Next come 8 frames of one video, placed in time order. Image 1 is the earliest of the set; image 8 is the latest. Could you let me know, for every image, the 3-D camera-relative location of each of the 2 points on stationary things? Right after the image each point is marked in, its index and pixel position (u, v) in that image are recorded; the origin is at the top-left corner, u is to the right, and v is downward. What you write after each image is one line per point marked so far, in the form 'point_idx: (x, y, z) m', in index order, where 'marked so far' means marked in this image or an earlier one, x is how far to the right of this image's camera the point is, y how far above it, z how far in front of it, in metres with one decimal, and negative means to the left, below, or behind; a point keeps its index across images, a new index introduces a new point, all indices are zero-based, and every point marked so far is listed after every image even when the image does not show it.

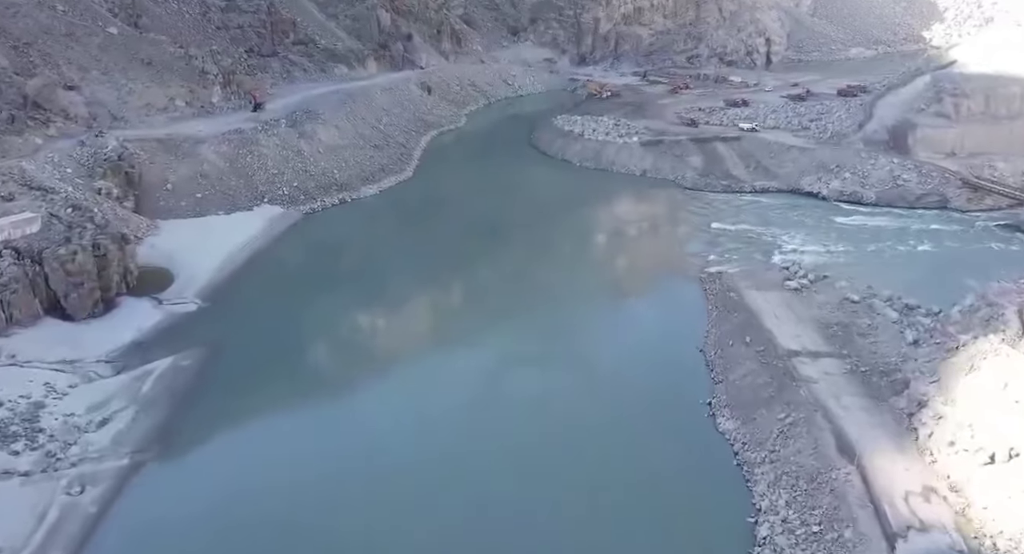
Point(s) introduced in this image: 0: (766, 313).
0: (+6.3, -0.9, +19.8) m
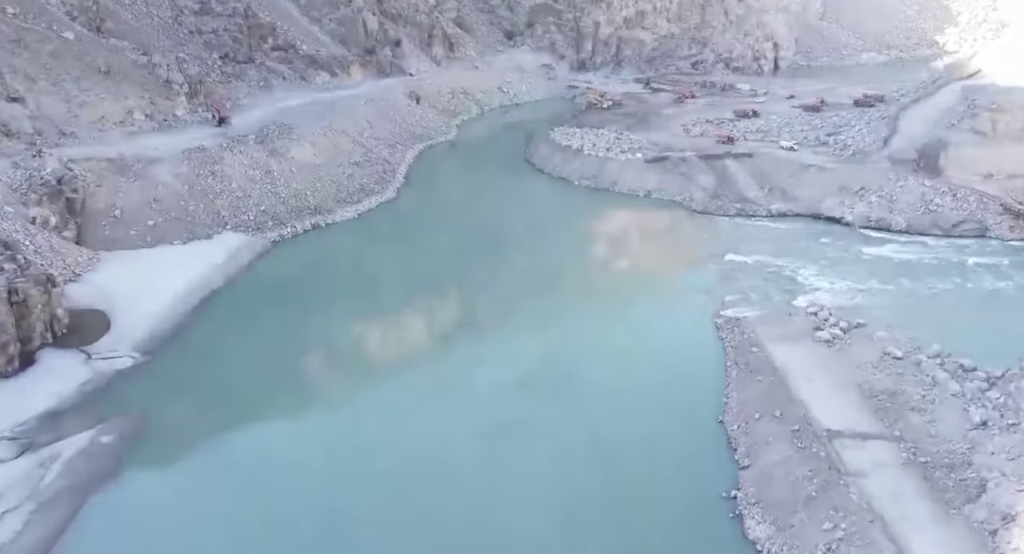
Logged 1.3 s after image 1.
0: (+6.0, -2.1, +16.8) m
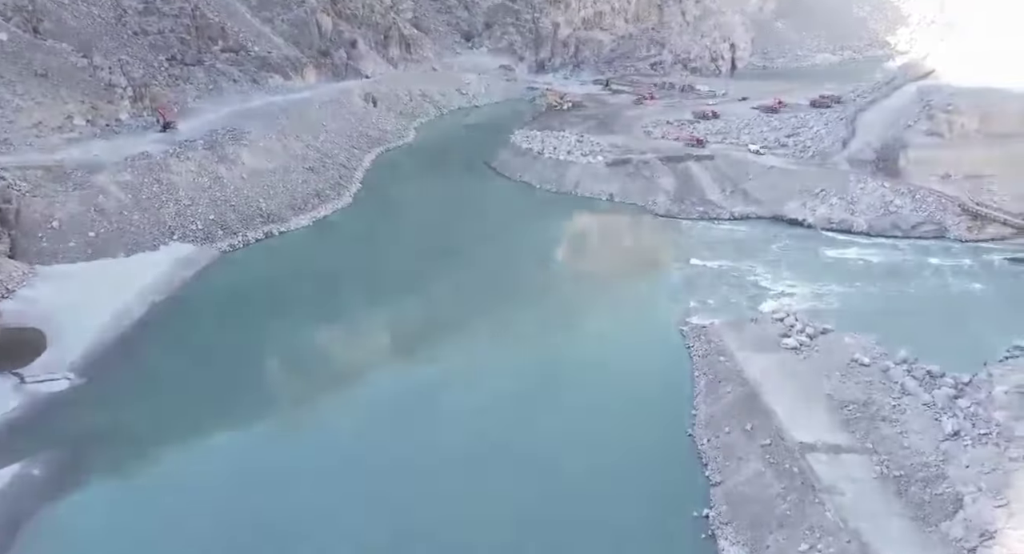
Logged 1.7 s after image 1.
0: (+5.3, -2.3, +16.4) m
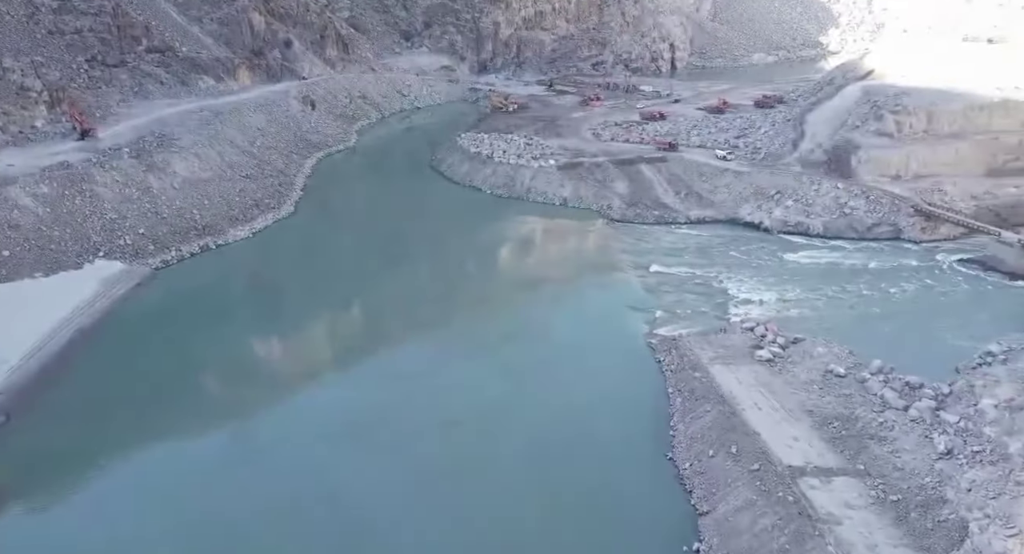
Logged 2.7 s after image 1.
0: (+4.6, -2.5, +15.7) m
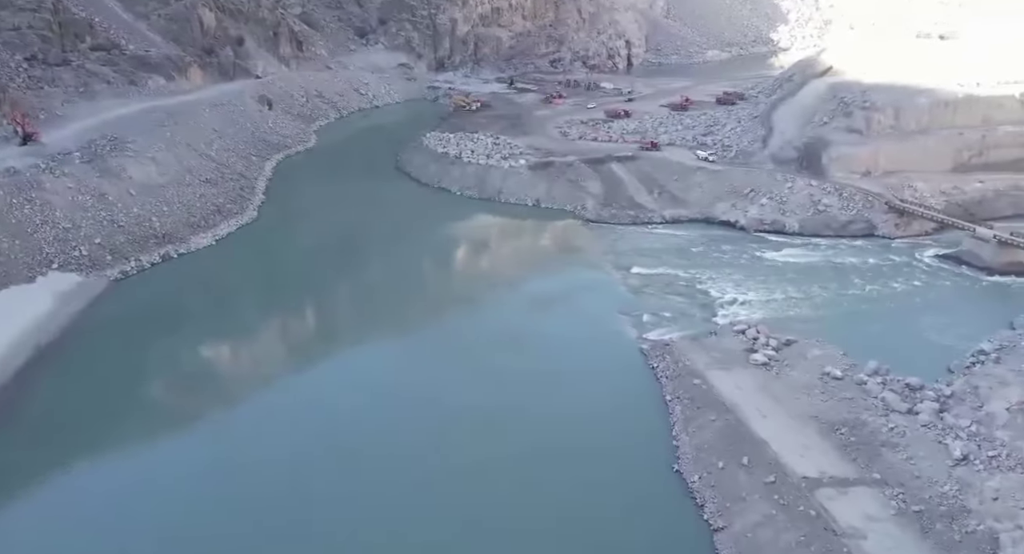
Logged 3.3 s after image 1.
0: (+4.6, -2.6, +15.3) m
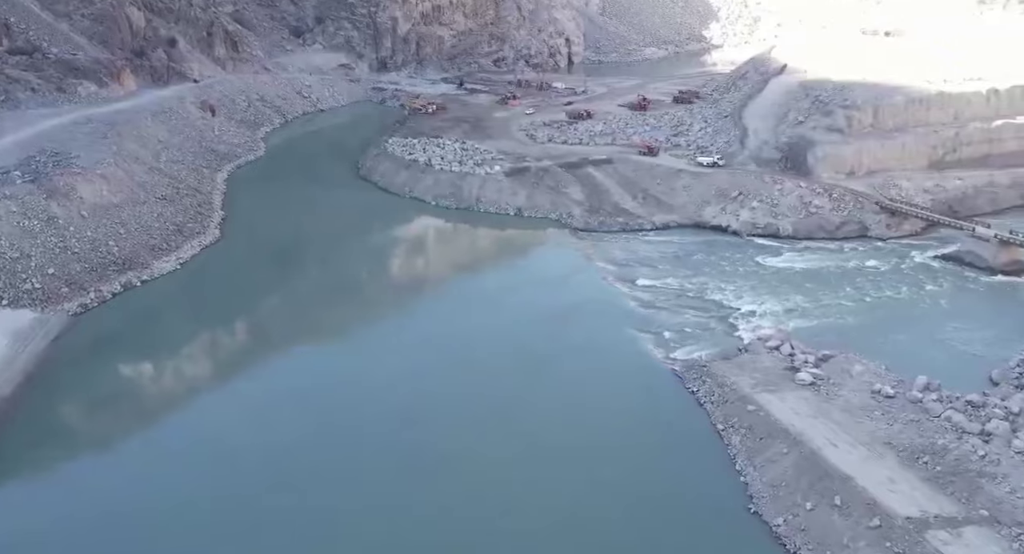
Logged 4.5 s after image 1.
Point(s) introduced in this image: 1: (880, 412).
0: (+5.5, -2.9, +14.2) m
1: (+7.1, -2.6, +15.4) m
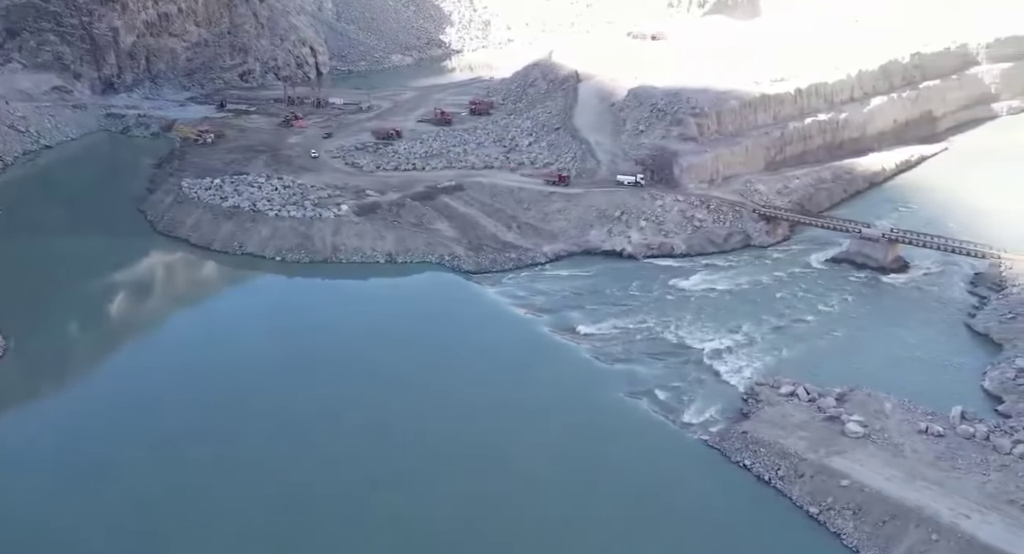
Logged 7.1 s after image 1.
0: (+6.8, -3.7, +12.4) m
1: (+7.9, -3.2, +14.1) m
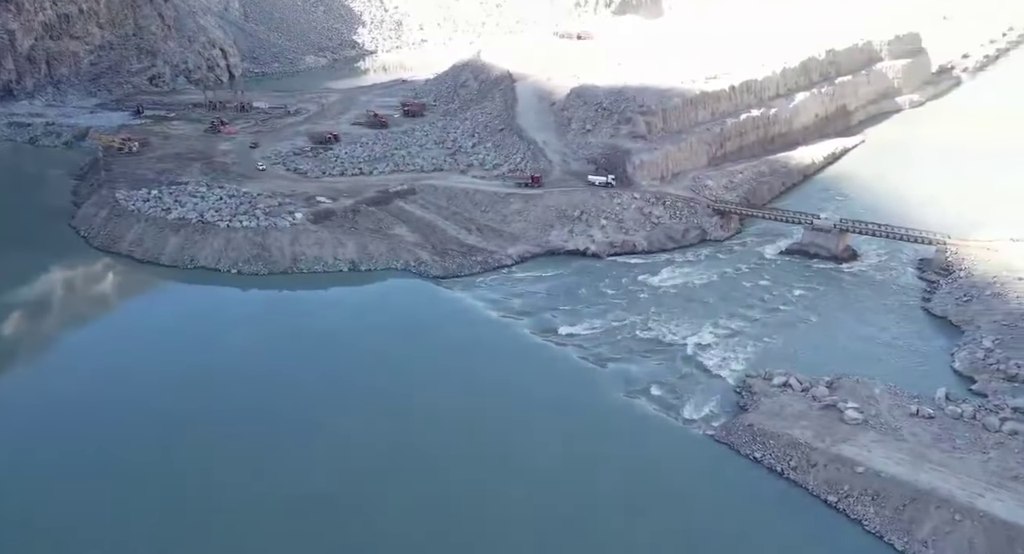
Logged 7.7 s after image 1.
0: (+7.3, -3.5, +12.9) m
1: (+8.2, -3.0, +14.7) m
